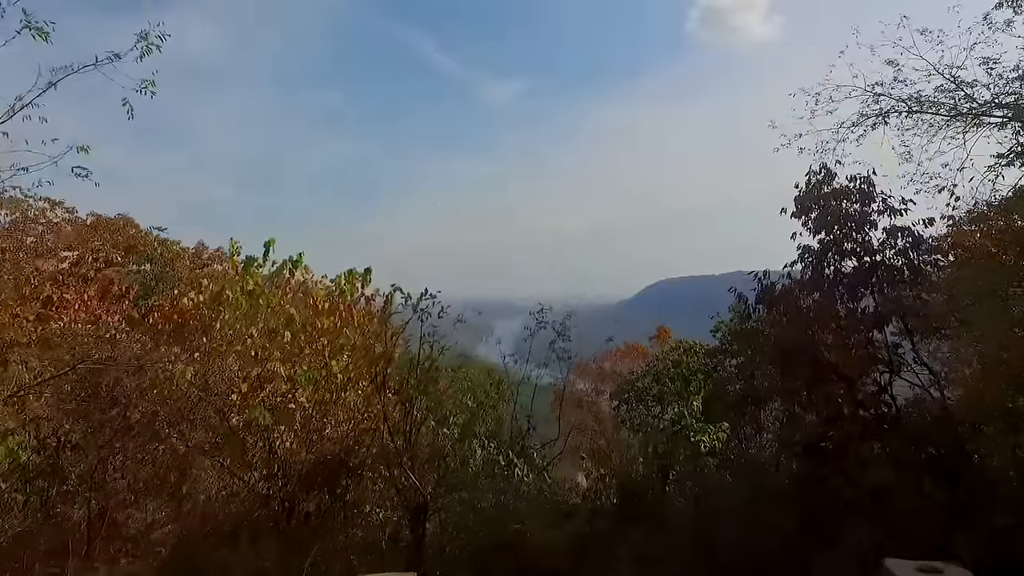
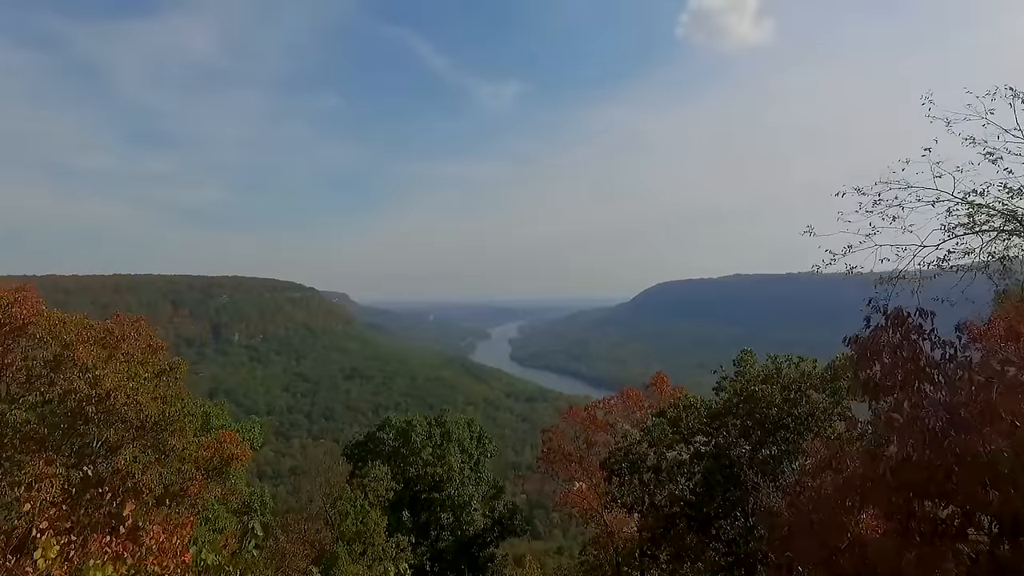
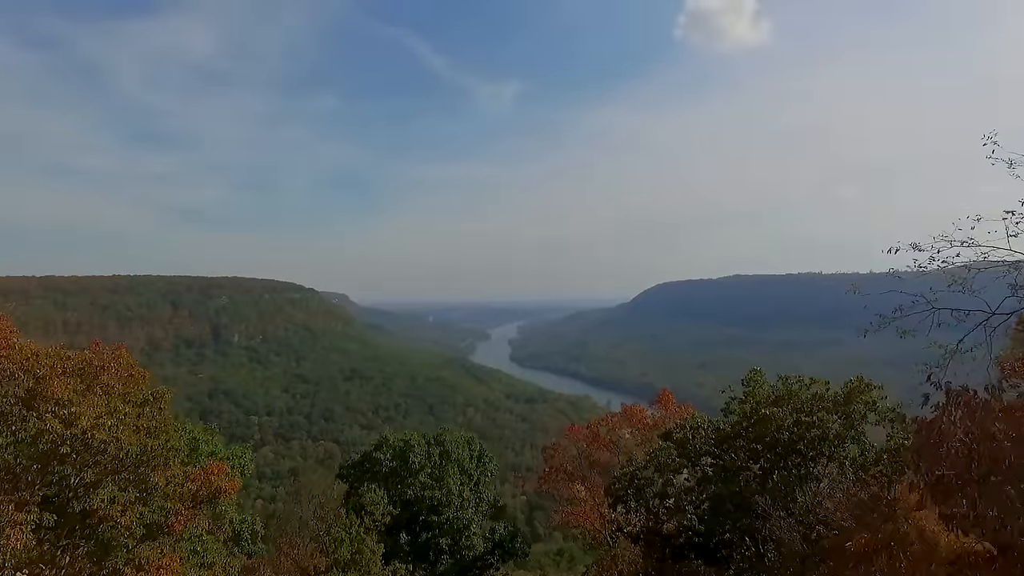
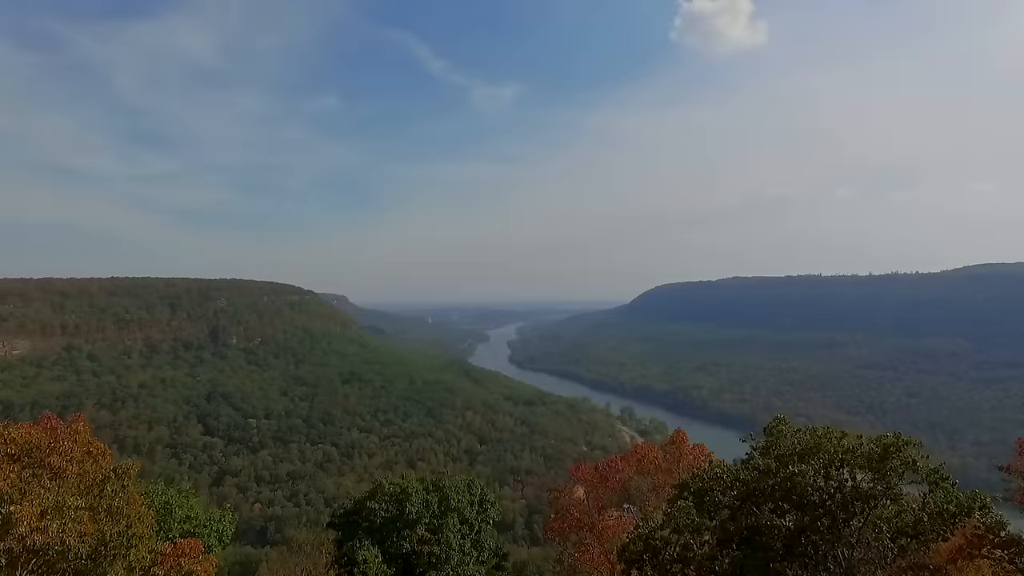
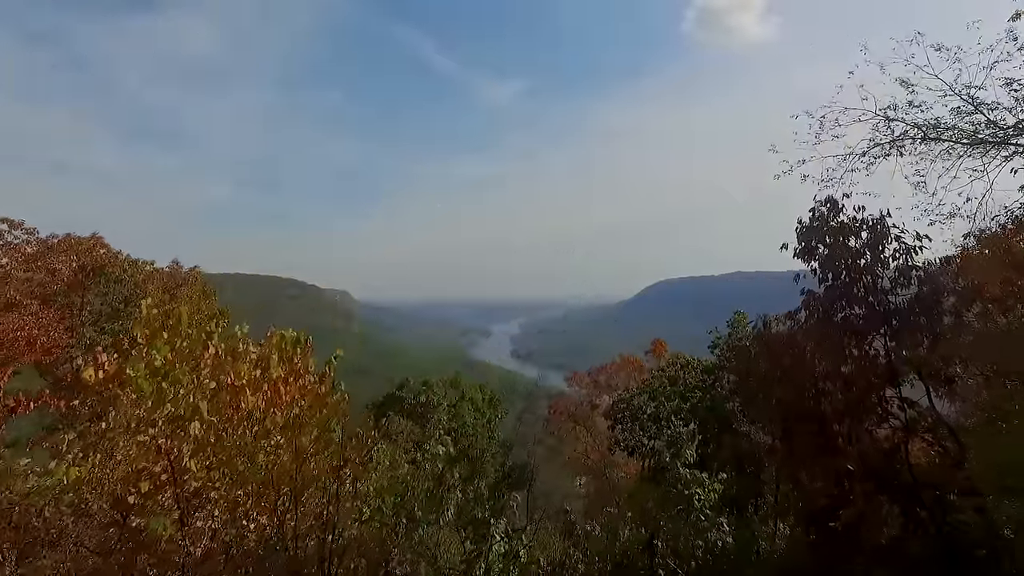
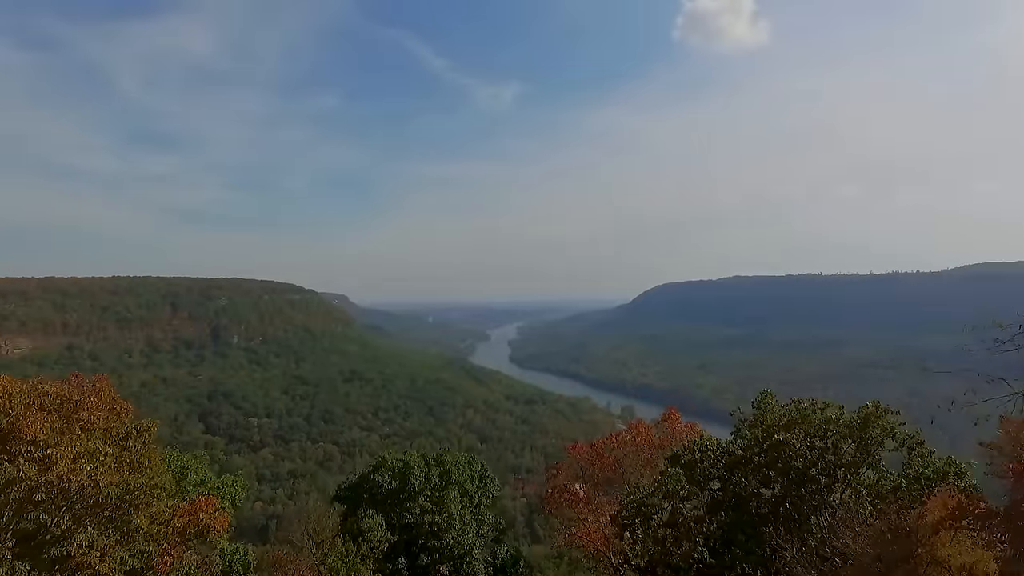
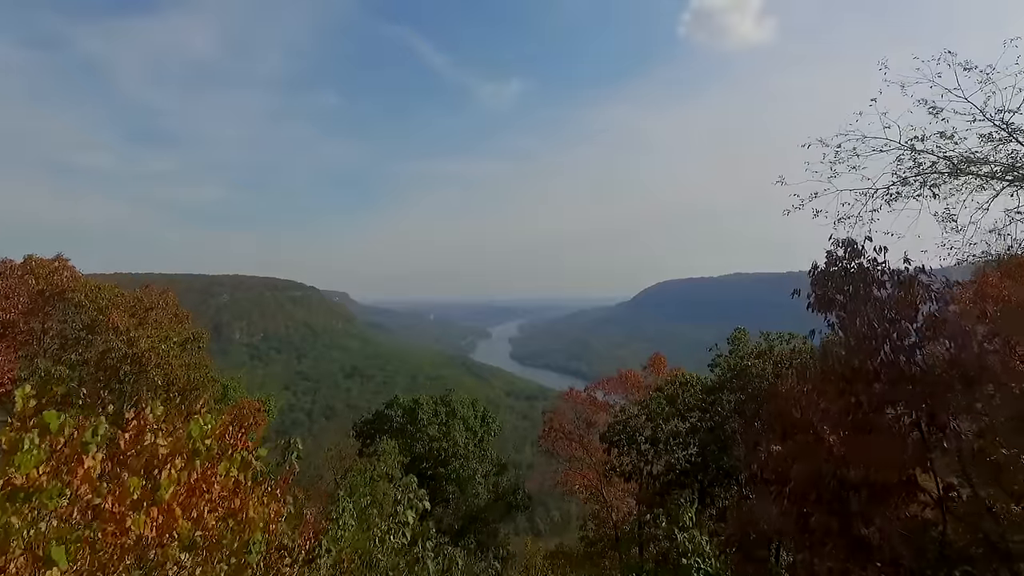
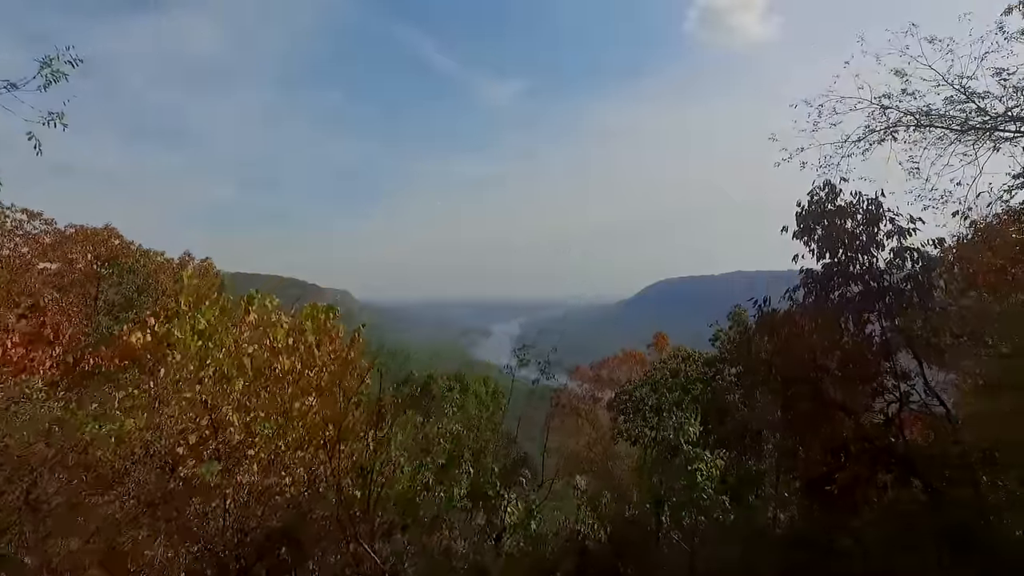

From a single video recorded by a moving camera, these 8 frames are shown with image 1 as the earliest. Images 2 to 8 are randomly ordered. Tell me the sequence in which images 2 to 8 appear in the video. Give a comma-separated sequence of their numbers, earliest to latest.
8, 5, 7, 2, 3, 6, 4
